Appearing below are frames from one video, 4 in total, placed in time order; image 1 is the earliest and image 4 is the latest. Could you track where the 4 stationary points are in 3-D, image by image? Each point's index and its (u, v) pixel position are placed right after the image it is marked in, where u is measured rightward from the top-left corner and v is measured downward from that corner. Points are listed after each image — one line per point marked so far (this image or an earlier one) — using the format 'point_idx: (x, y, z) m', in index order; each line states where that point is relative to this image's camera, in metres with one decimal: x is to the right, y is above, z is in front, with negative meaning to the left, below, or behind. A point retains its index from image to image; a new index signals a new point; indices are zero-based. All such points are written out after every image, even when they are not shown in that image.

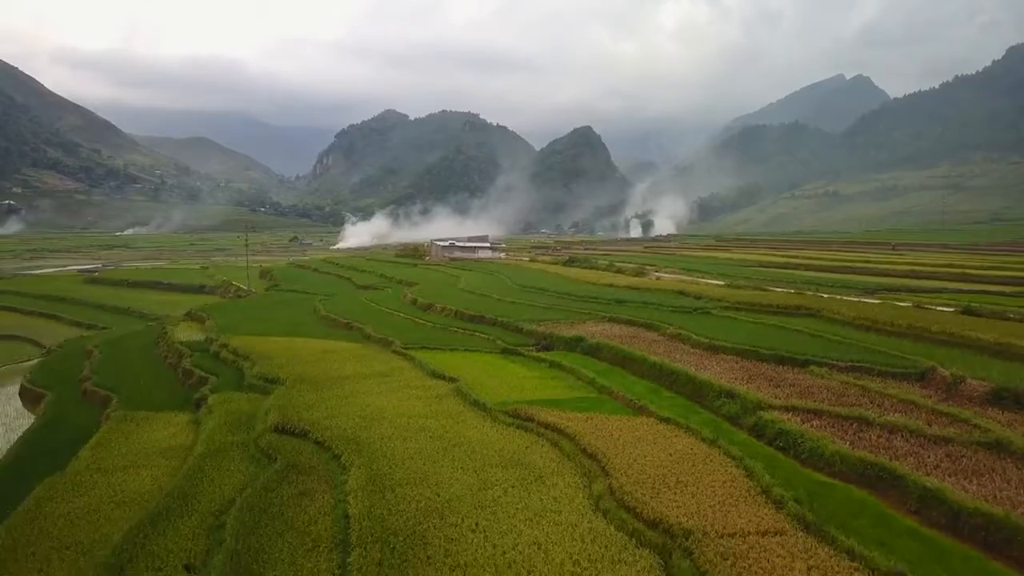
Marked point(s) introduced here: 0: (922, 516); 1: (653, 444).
0: (+3.5, -1.9, +11.5) m
1: (+1.5, -1.7, +15.0) m
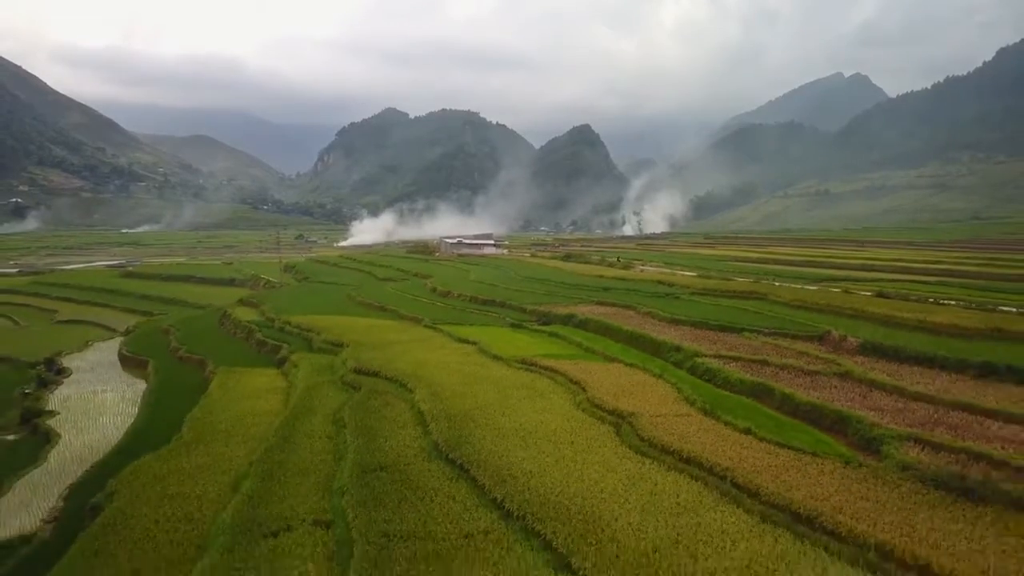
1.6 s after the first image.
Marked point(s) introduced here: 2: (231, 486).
0: (+3.7, -1.6, +18.5) m
1: (+1.7, -1.4, +22.0) m
2: (-3.2, -2.3, +15.6) m
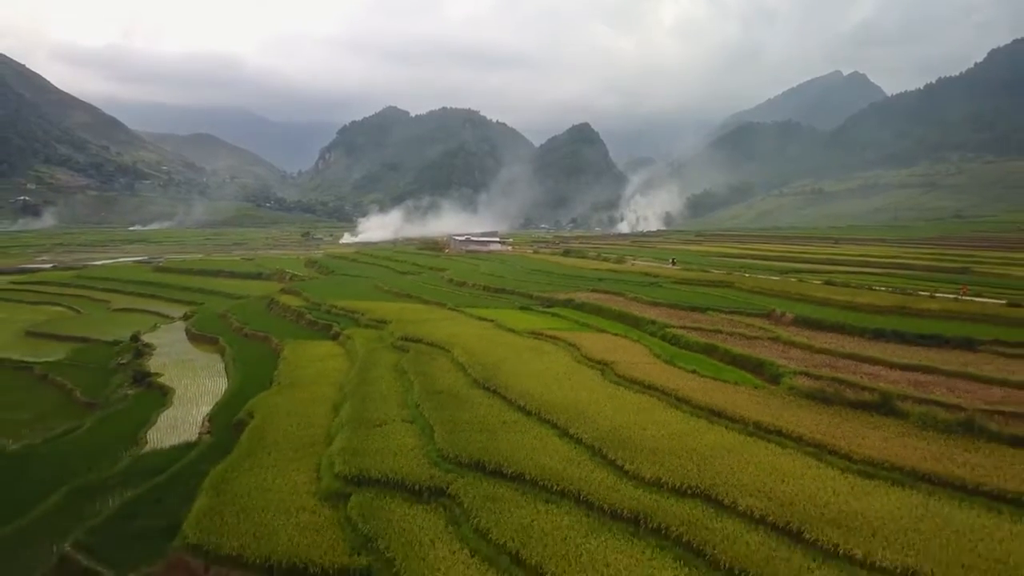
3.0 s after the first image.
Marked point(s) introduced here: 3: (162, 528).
0: (+3.9, -1.3, +25.4) m
1: (+2.0, -1.1, +28.9) m
2: (-3.0, -2.0, +22.4) m
3: (-4.0, -2.7, +15.4) m
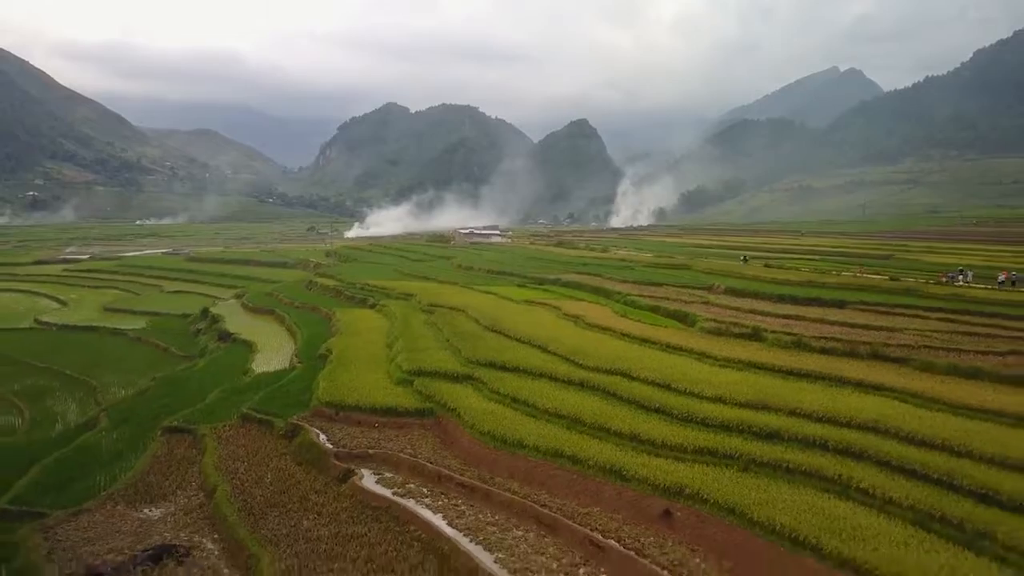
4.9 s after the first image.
0: (+3.9, -0.7, +35.2) m
1: (+2.0, -0.5, +38.7) m
2: (-3.0, -1.4, +32.2) m
3: (-4.0, -2.1, +25.2) m
